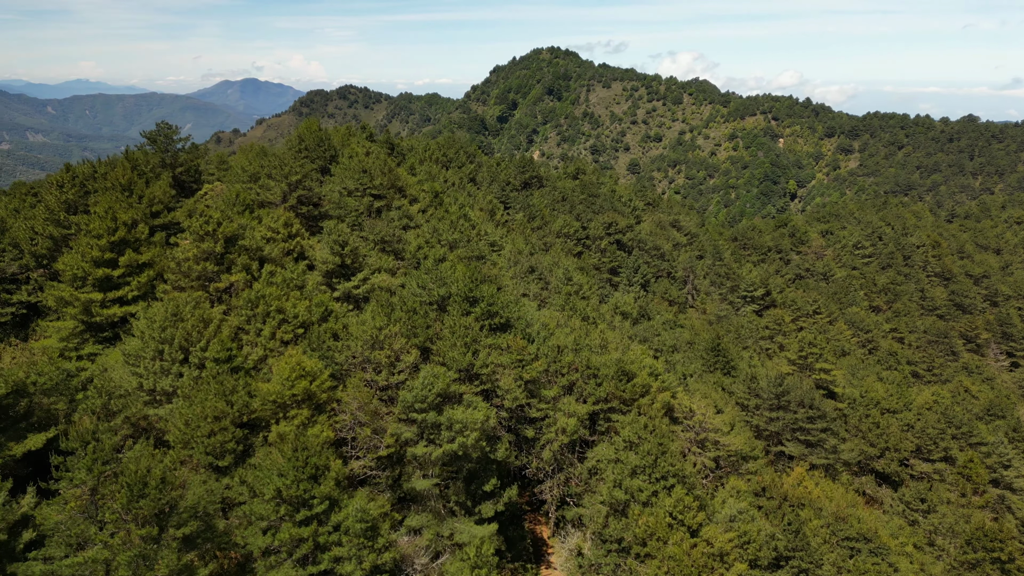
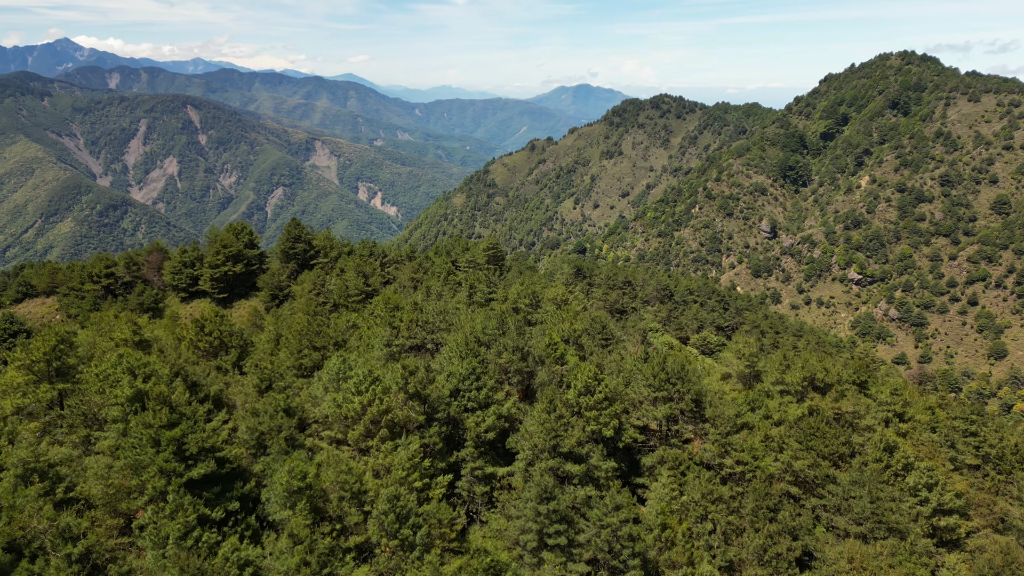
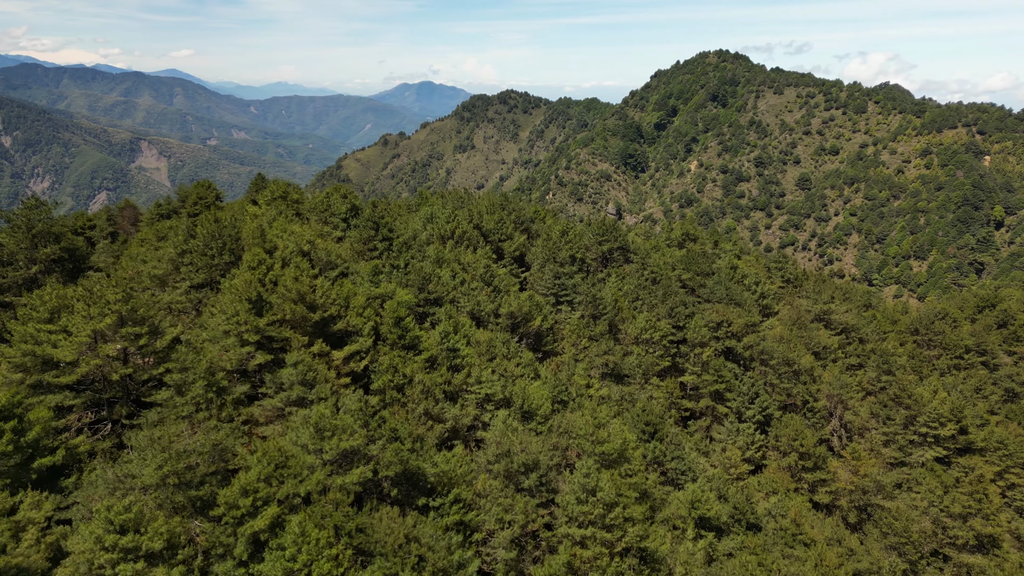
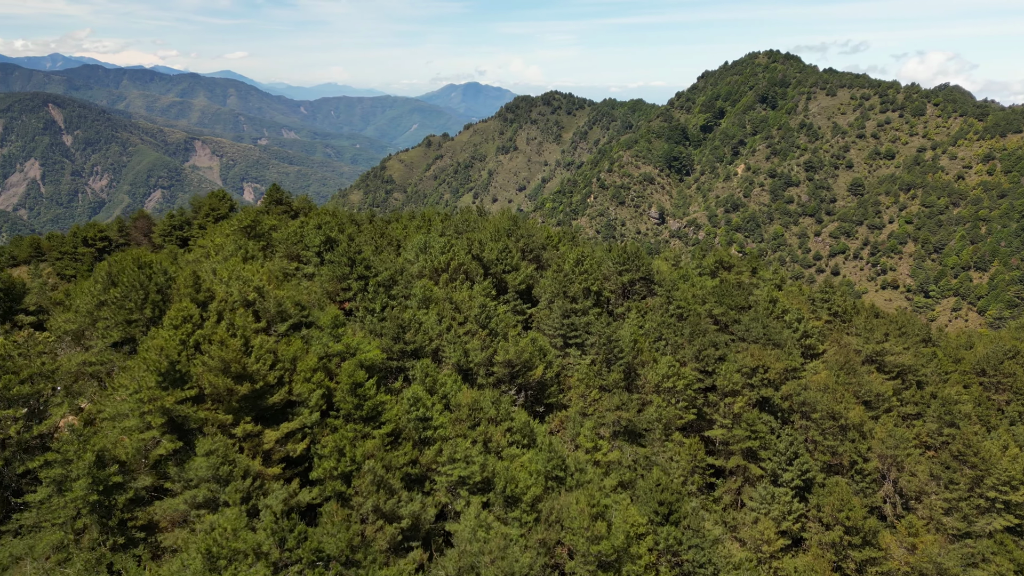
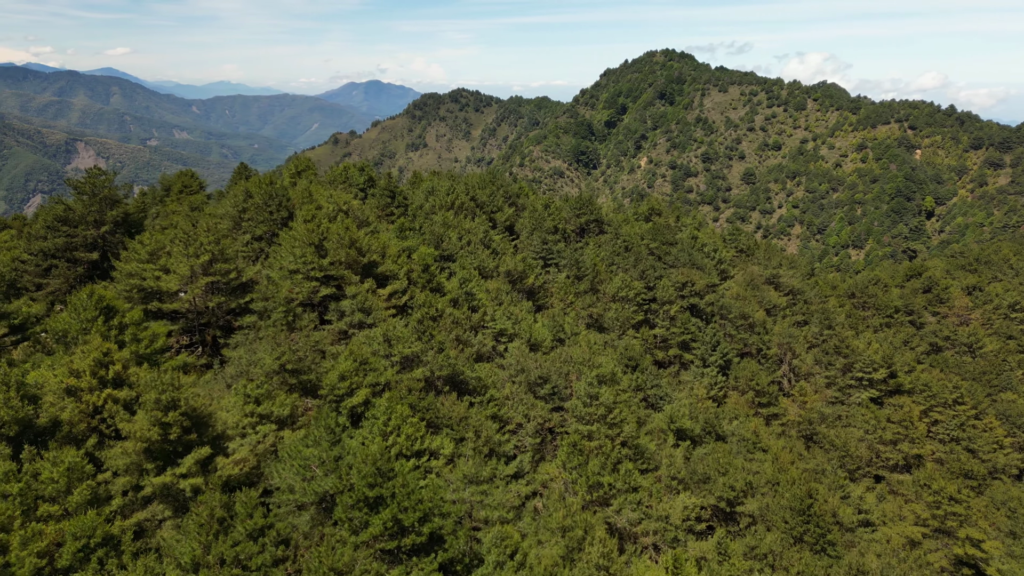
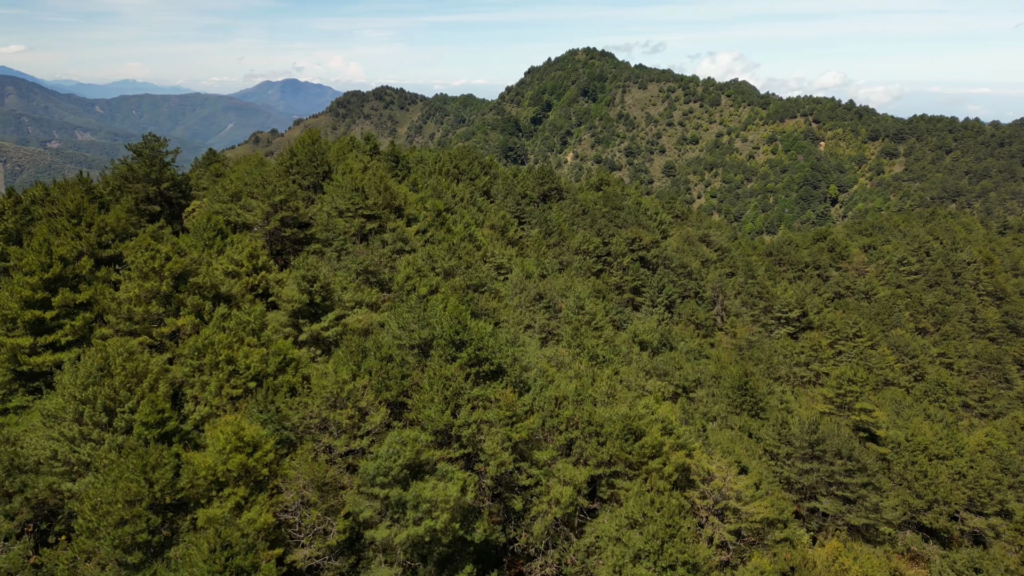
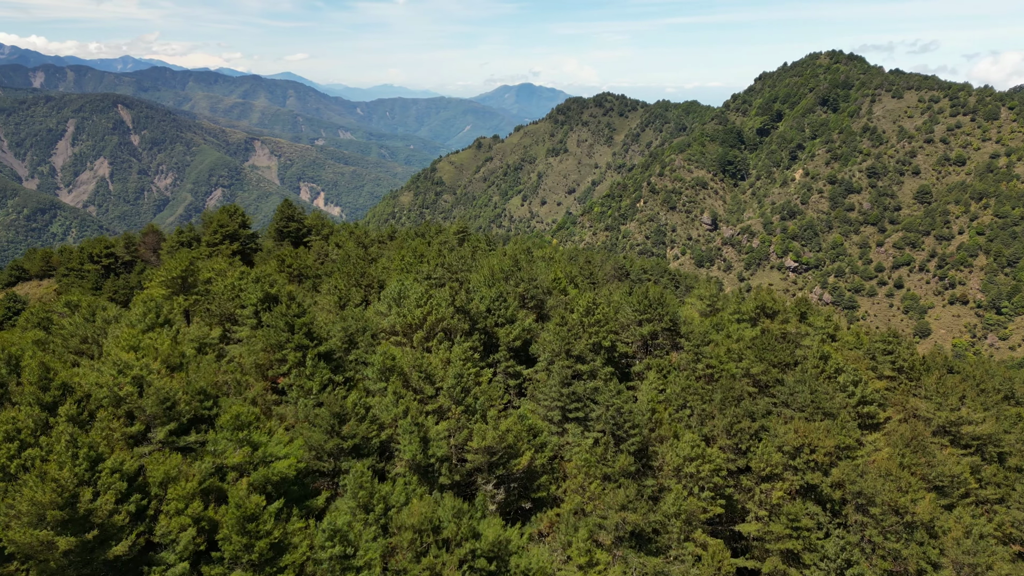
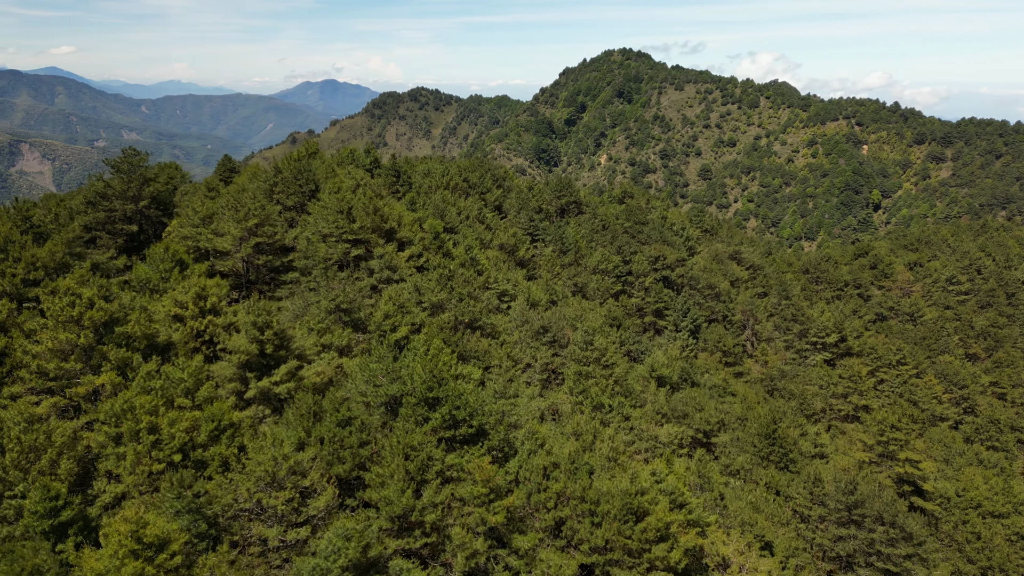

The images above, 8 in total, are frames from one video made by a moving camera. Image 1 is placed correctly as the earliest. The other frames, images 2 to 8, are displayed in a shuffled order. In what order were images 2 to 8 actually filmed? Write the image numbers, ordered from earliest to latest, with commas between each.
6, 8, 5, 3, 4, 7, 2
